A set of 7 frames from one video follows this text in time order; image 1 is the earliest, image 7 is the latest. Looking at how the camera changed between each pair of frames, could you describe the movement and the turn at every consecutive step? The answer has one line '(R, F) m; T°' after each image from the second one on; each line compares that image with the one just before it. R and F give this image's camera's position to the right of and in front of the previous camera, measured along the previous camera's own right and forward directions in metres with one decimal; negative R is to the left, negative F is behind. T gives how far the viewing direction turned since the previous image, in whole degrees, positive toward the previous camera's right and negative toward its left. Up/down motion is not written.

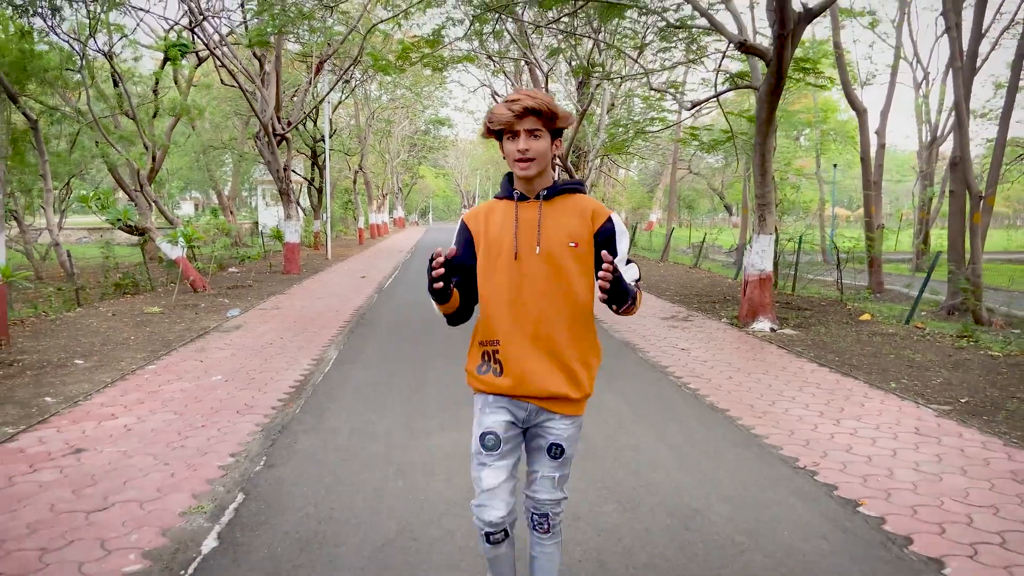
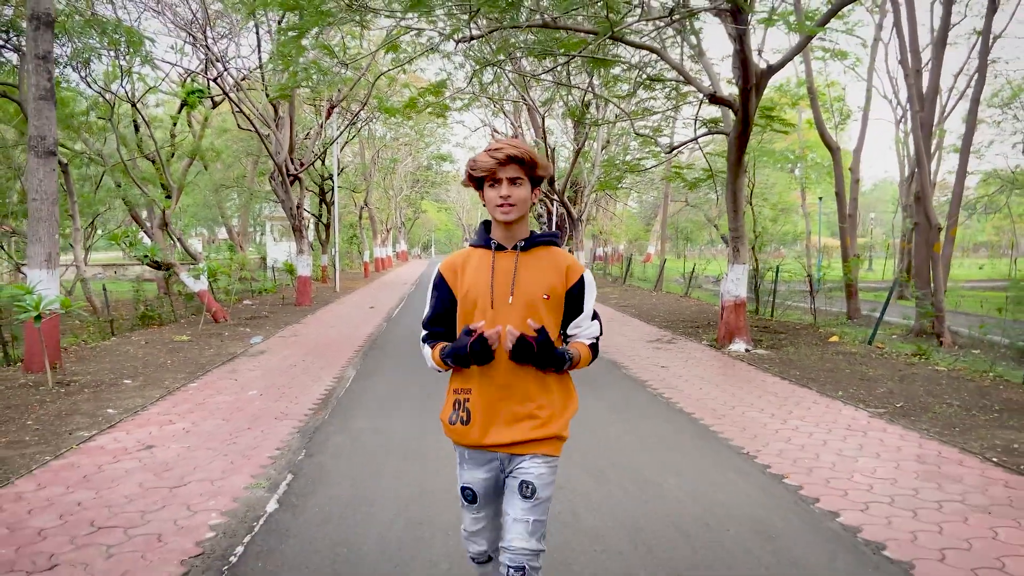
(+0.1, -0.9) m; 0°
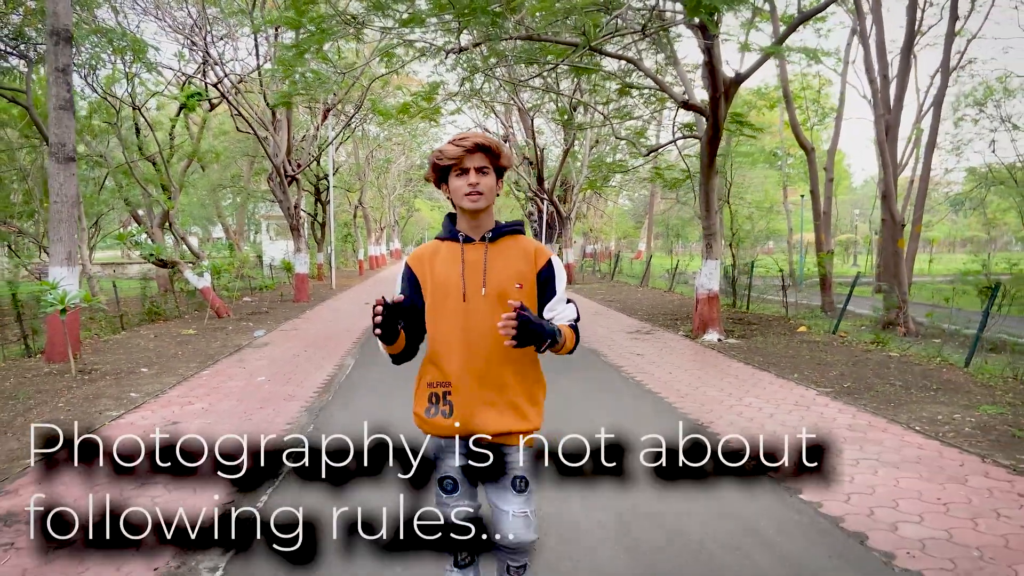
(+0.1, -0.7) m; +1°
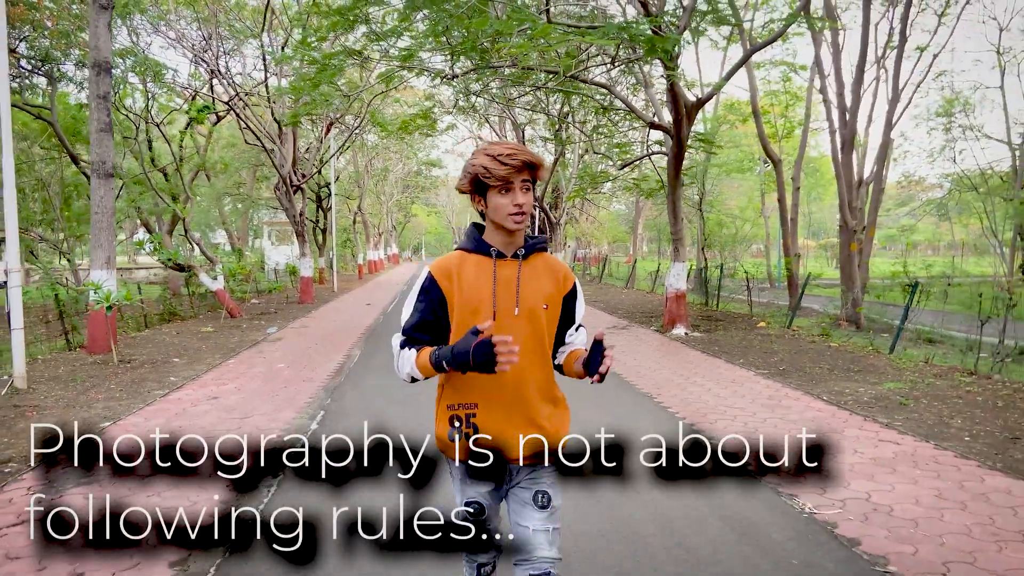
(+0.2, -1.2) m; 0°
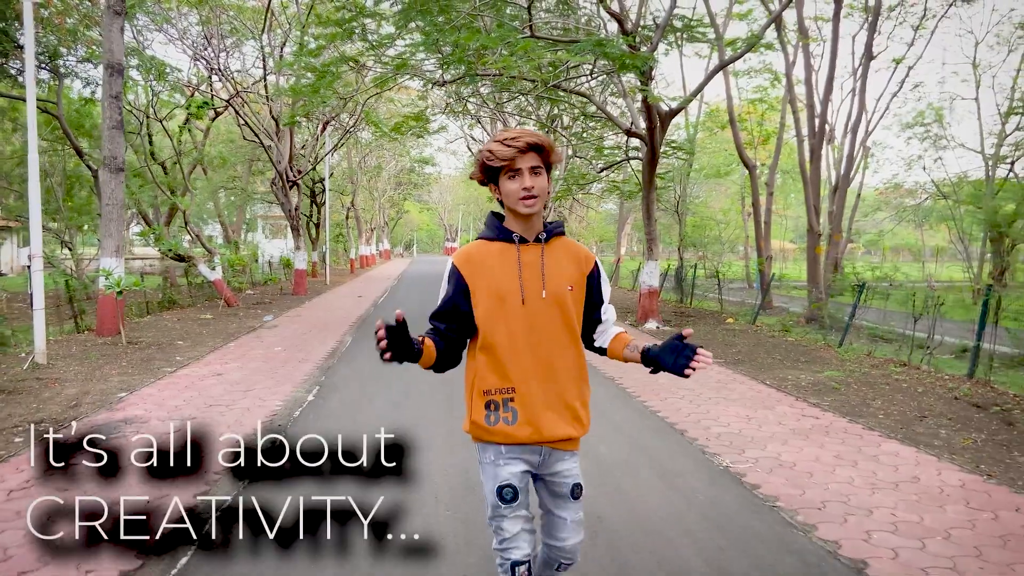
(+0.2, -0.8) m; +1°
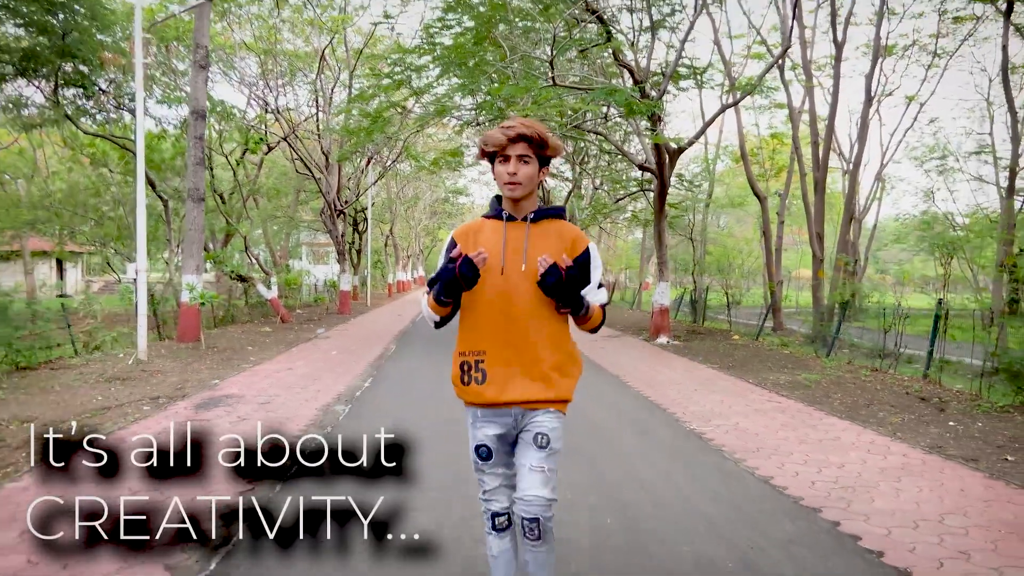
(+0.2, -1.5) m; -3°
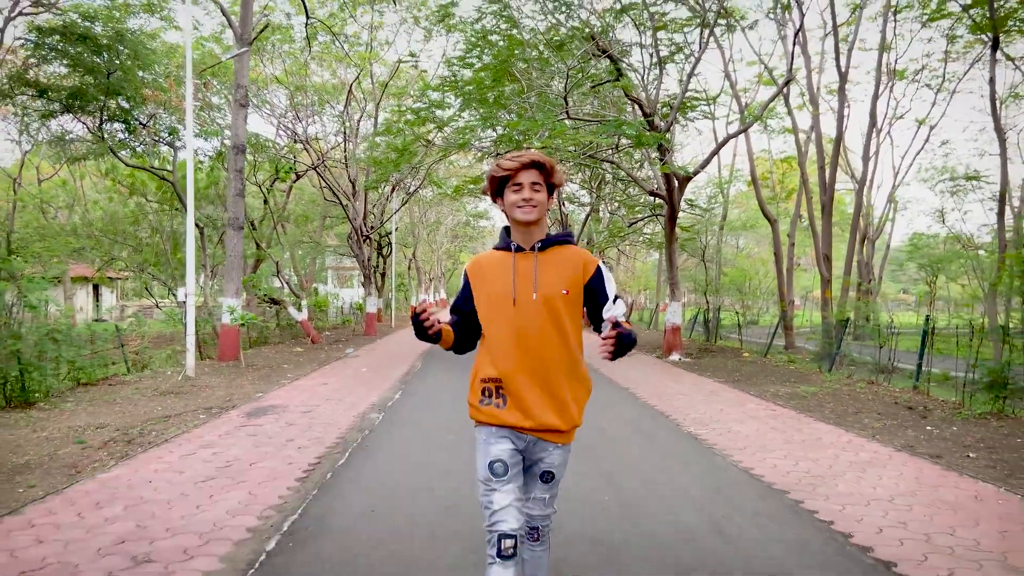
(+0.1, -0.8) m; -2°
